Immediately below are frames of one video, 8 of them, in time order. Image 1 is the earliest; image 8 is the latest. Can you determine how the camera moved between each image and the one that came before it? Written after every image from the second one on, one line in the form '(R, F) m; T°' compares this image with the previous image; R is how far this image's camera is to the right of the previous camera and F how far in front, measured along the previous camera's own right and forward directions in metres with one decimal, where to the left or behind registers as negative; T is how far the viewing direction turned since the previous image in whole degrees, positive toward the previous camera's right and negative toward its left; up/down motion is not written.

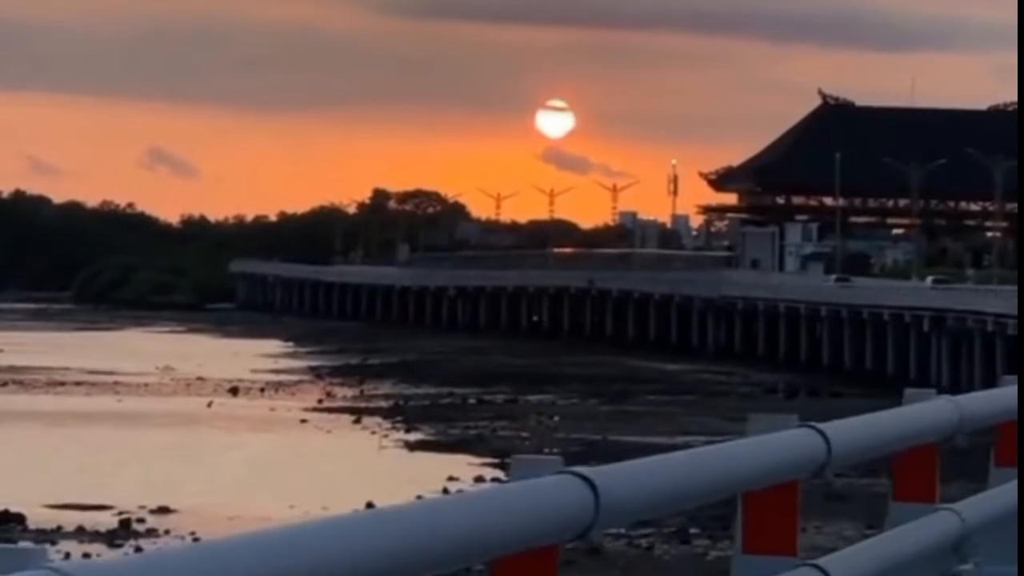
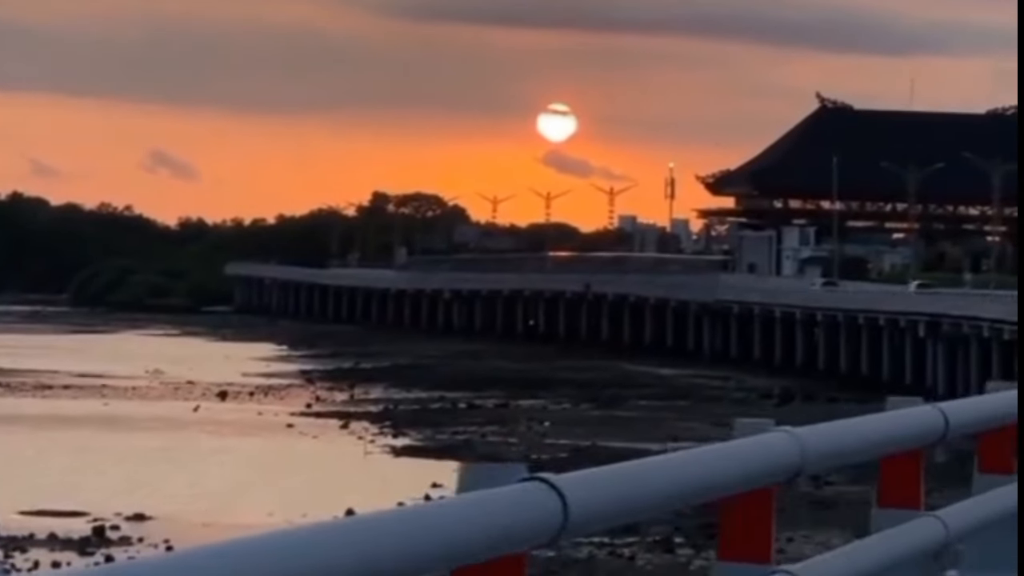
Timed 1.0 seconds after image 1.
(+0.2, +0.6) m; 0°
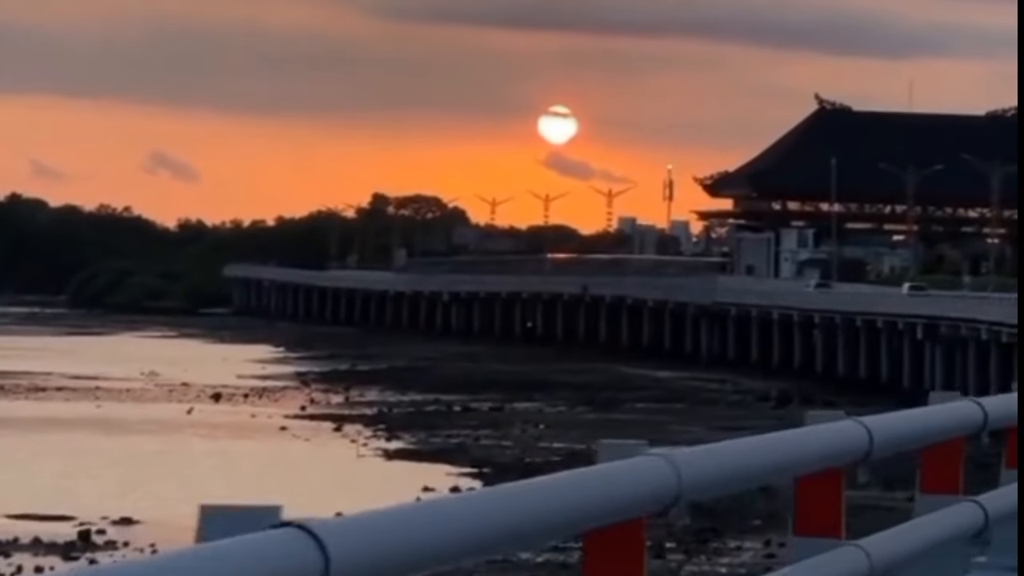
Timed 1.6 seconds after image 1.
(+0.1, +0.3) m; 0°
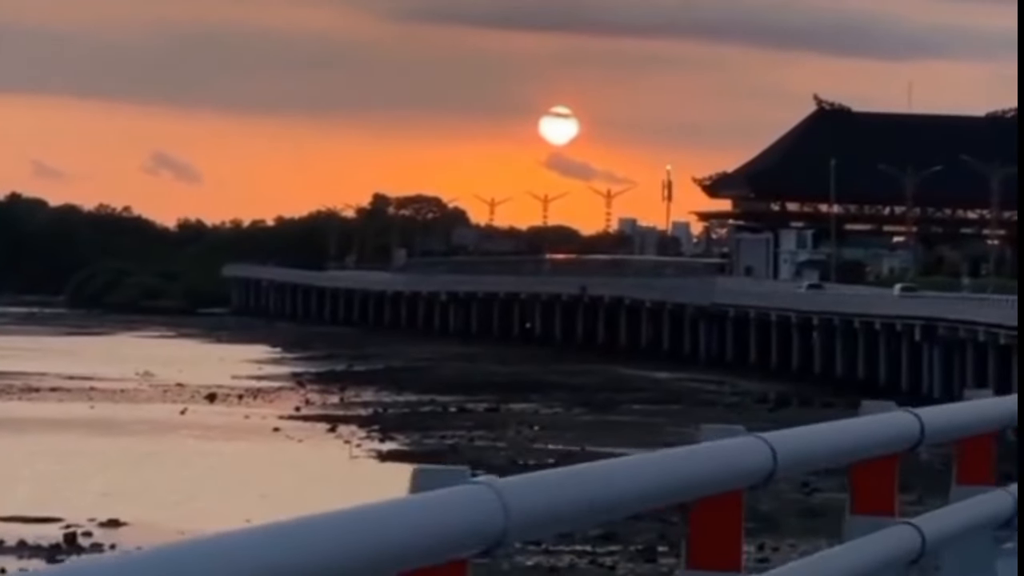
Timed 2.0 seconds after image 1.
(+0.1, +0.3) m; 0°
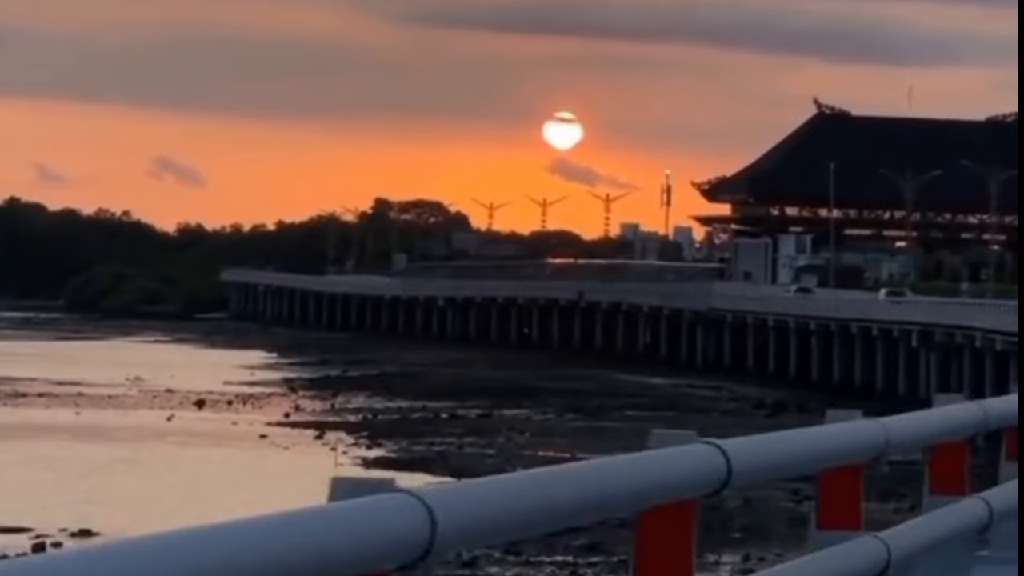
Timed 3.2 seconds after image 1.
(+0.3, +0.7) m; 0°
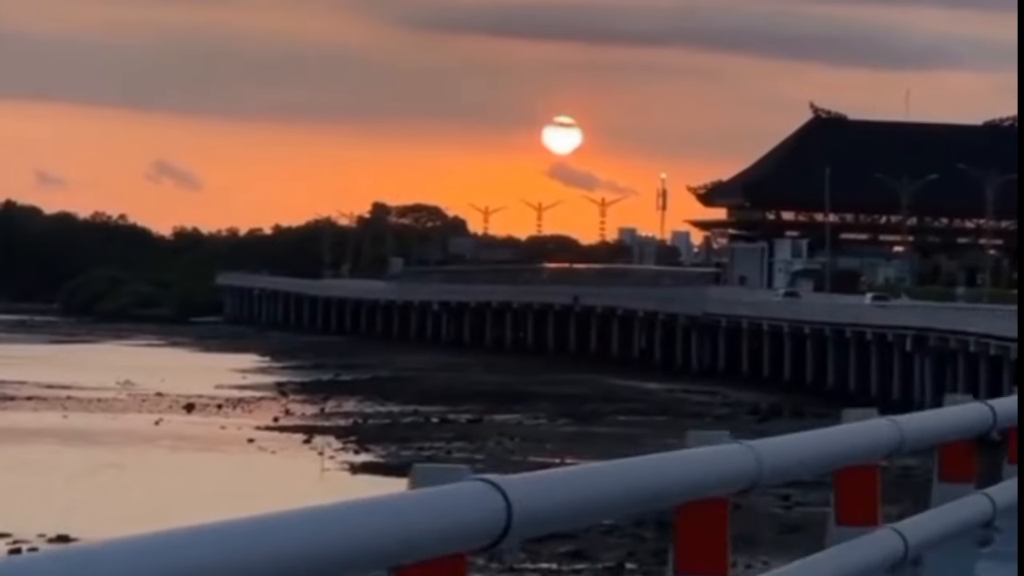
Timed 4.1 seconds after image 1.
(+0.2, +0.4) m; 0°
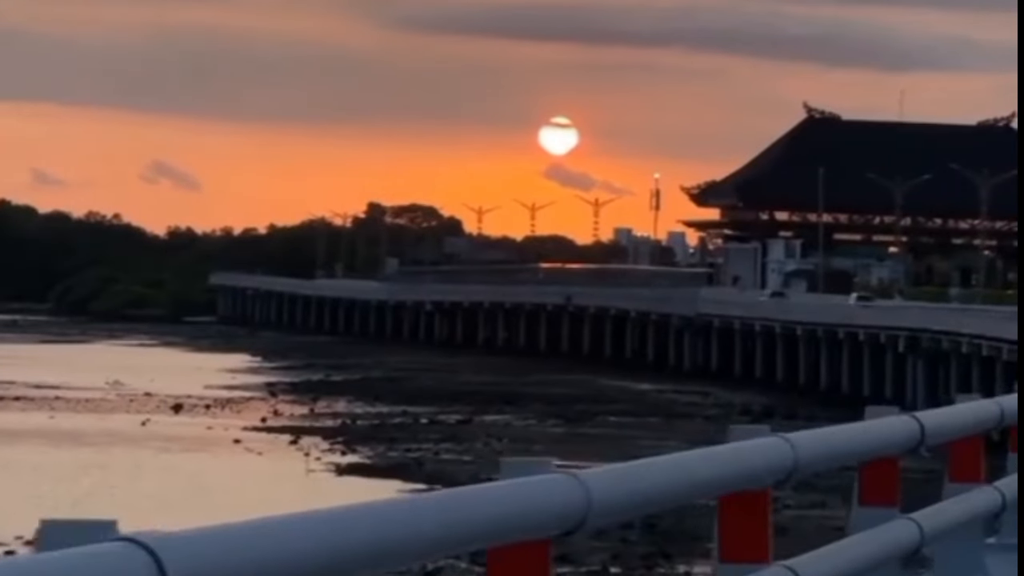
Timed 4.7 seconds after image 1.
(+0.2, +0.4) m; 0°
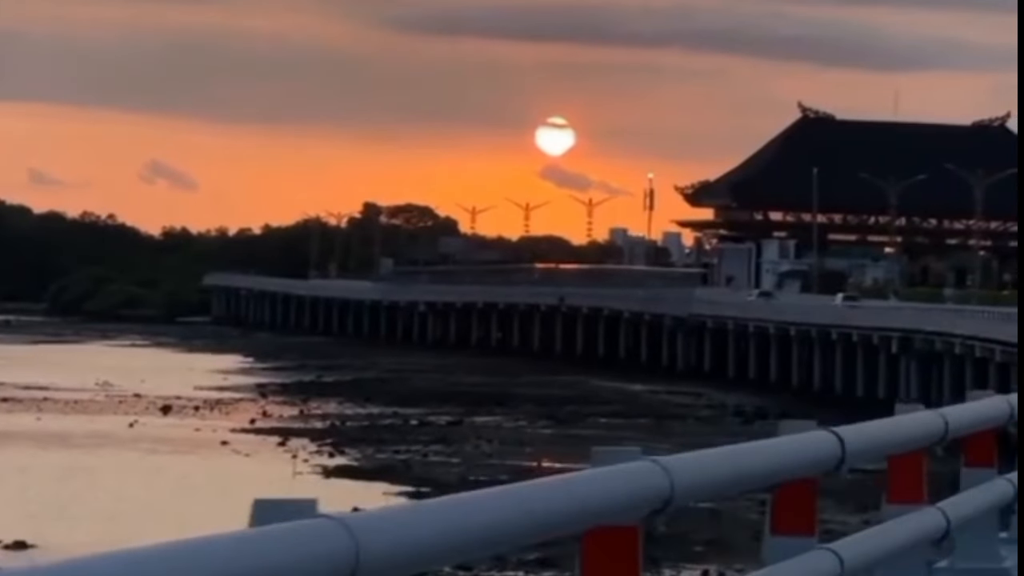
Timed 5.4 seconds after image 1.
(+0.1, +0.4) m; 0°
